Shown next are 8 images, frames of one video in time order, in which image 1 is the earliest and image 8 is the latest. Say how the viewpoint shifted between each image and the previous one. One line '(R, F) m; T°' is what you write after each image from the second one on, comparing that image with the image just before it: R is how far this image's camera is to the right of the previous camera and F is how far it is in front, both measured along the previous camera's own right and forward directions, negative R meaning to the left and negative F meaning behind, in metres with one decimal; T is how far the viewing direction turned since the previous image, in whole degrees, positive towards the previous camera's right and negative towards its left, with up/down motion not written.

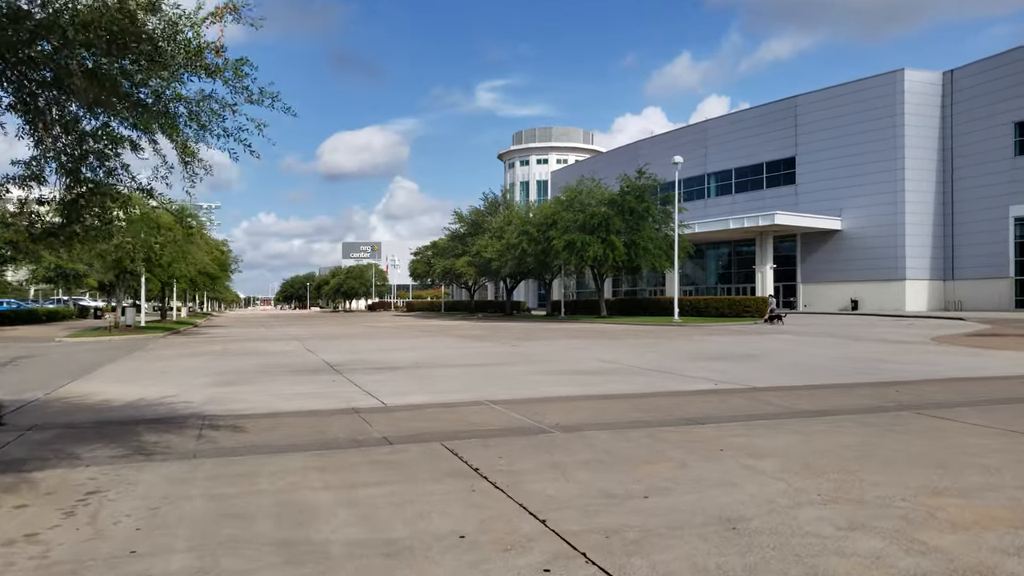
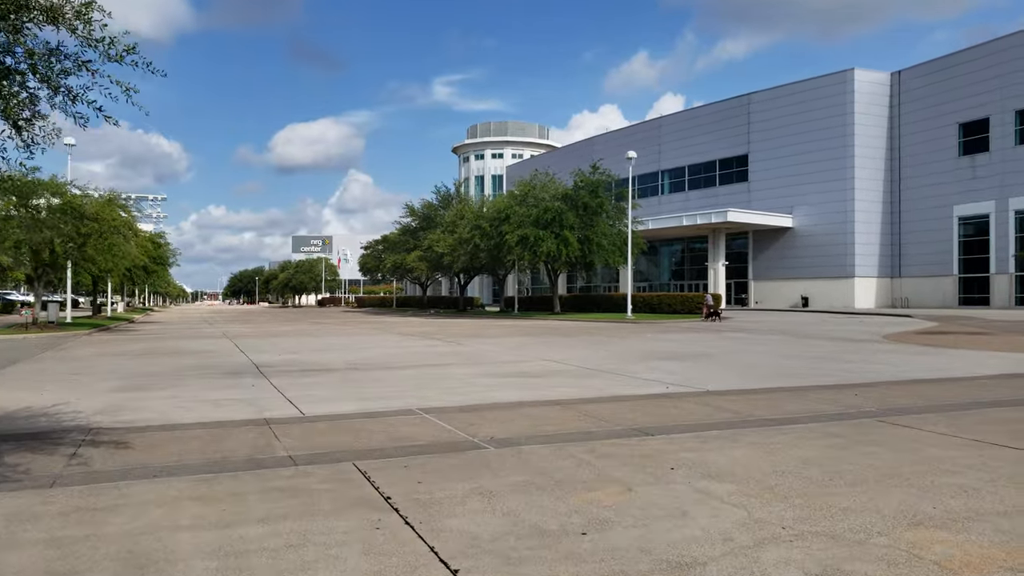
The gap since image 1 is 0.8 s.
(+0.3, +1.0) m; +3°
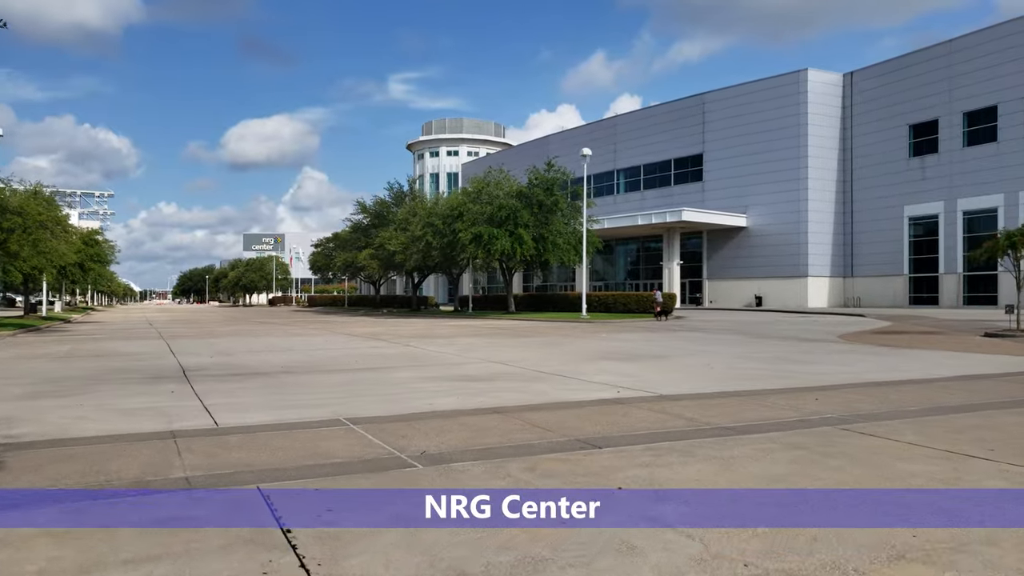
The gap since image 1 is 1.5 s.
(+0.2, +0.8) m; +3°
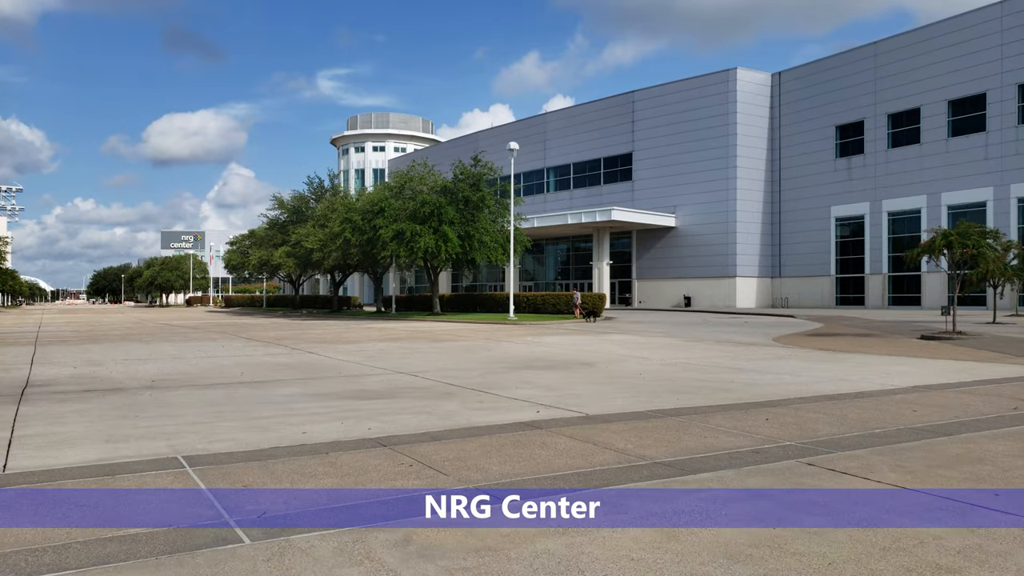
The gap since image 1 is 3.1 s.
(+0.4, +1.9) m; +5°
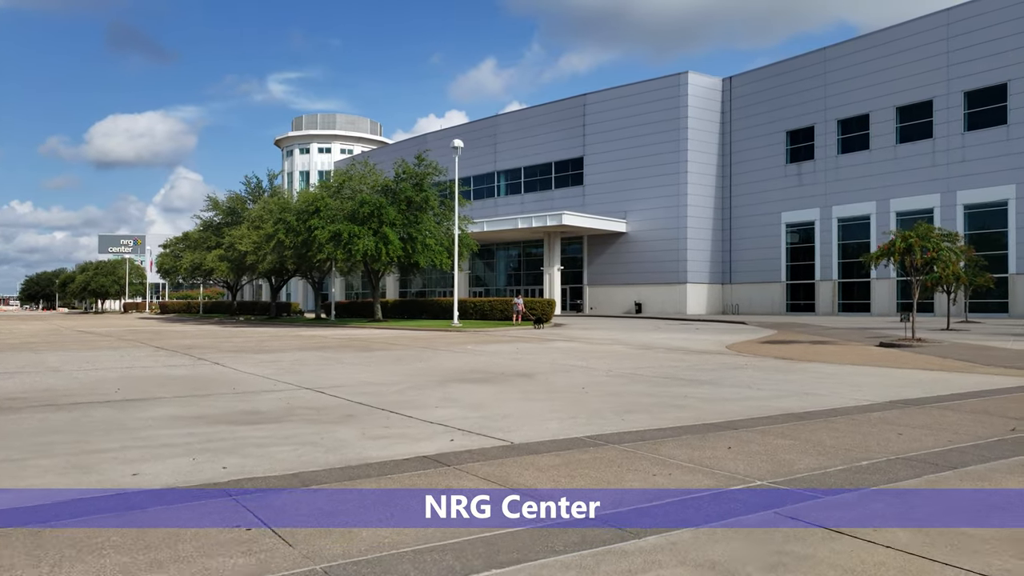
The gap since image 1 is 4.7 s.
(+0.5, +1.8) m; +3°
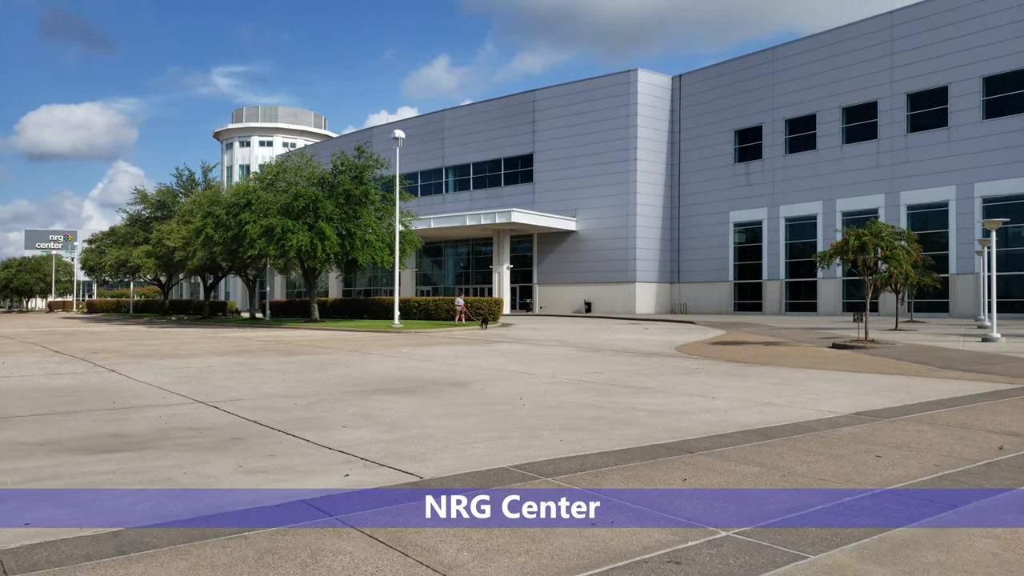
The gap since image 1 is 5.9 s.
(+0.3, +1.4) m; +4°
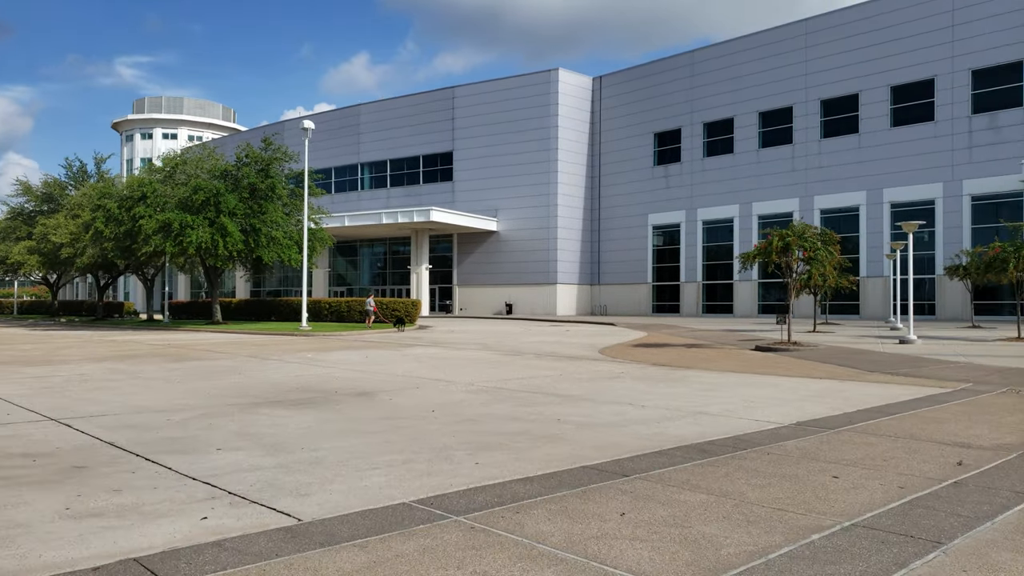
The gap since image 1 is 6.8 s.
(+0.1, +1.2) m; +6°
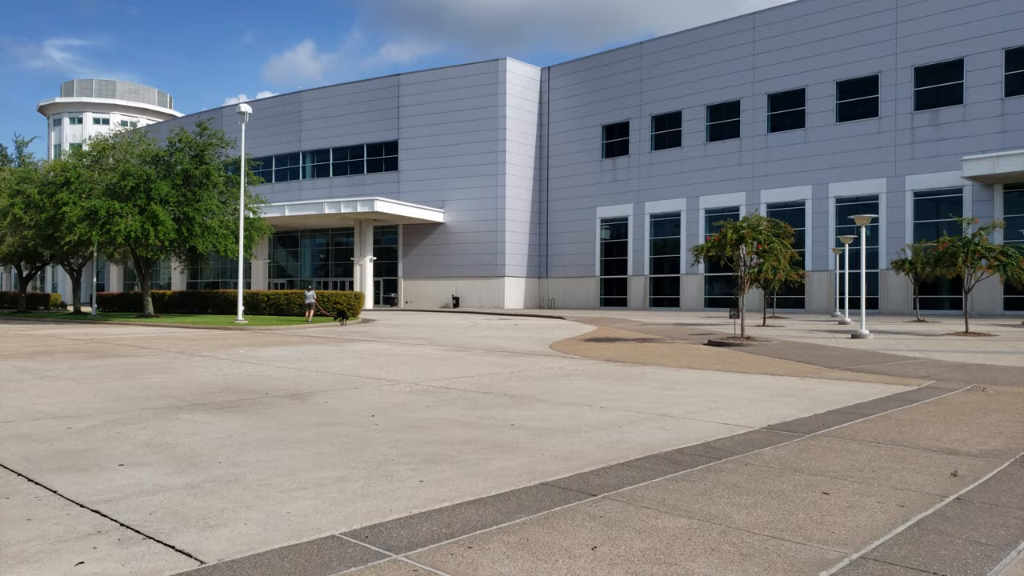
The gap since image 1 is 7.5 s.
(0.0, +0.9) m; +4°
